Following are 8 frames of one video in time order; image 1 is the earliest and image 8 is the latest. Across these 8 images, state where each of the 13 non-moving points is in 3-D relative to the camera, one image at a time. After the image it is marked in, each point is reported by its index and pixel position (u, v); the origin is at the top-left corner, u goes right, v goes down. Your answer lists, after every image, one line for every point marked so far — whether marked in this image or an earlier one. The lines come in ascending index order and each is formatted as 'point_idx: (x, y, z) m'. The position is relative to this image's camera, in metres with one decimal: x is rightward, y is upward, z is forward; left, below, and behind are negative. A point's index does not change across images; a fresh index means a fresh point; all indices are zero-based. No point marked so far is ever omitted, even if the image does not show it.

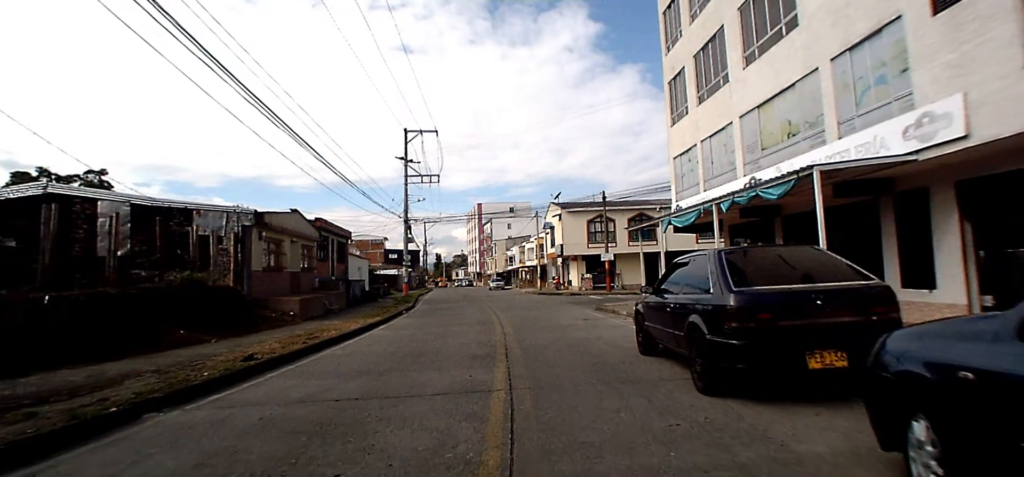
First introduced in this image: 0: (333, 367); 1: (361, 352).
0: (-3.3, -2.4, +7.5) m
1: (-3.4, -2.6, +9.1) m
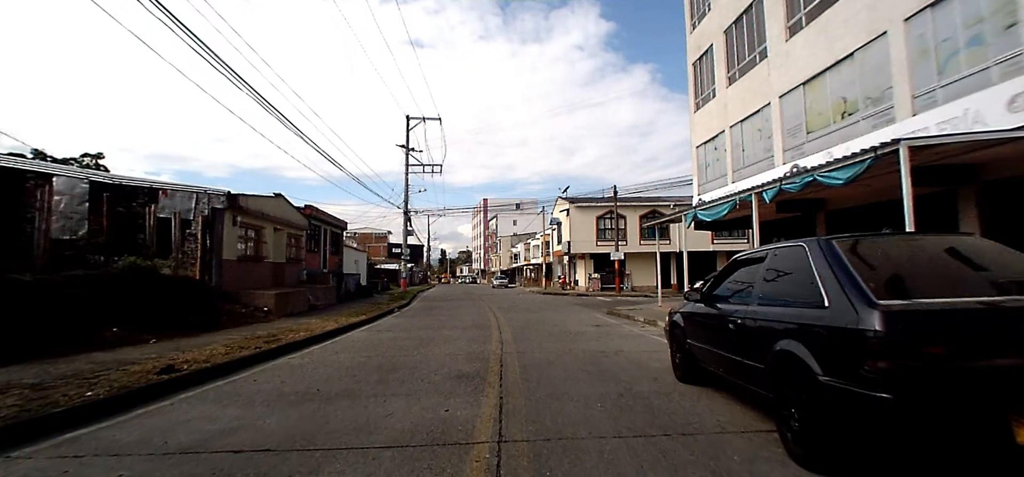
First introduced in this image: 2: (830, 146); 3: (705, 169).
0: (-3.4, -2.1, +5.7) m
1: (-3.4, -2.3, +7.4) m
2: (+8.9, +2.7, +11.2) m
3: (+8.4, +3.1, +17.5) m
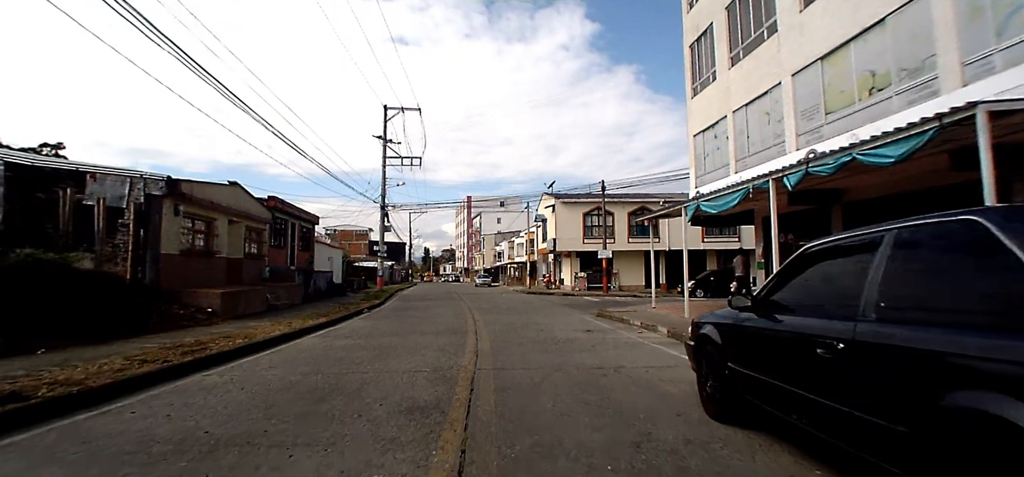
0: (-3.7, -1.9, +4.1) m
1: (-3.8, -2.1, +5.7) m
2: (+8.4, +2.8, +10.0) m
3: (+7.7, +3.2, +16.2) m
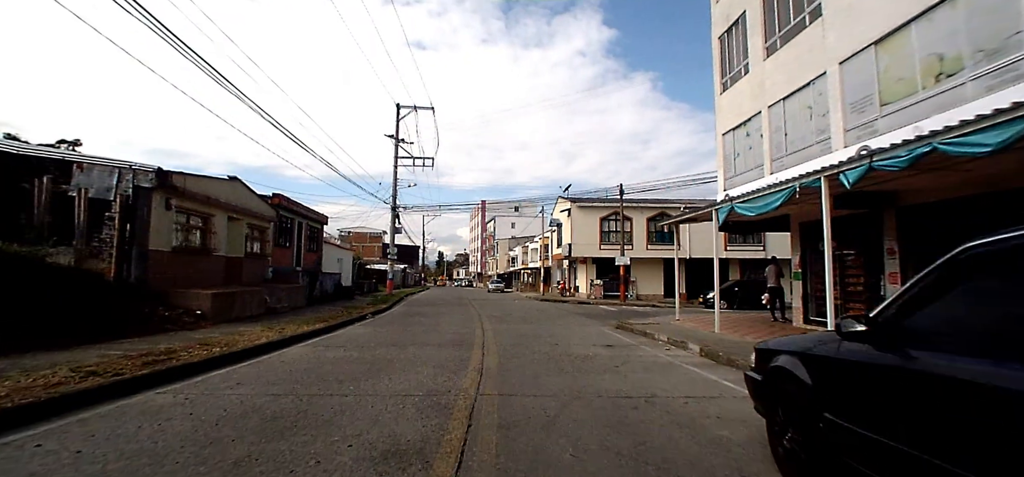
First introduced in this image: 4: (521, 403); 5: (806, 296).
0: (-3.7, -1.8, +3.1) m
1: (-3.7, -2.0, +4.8) m
2: (+8.7, +2.6, +8.7) m
3: (+8.2, +3.0, +14.9) m
4: (+0.1, -2.0, +4.8) m
5: (+9.8, -1.9, +13.3) m
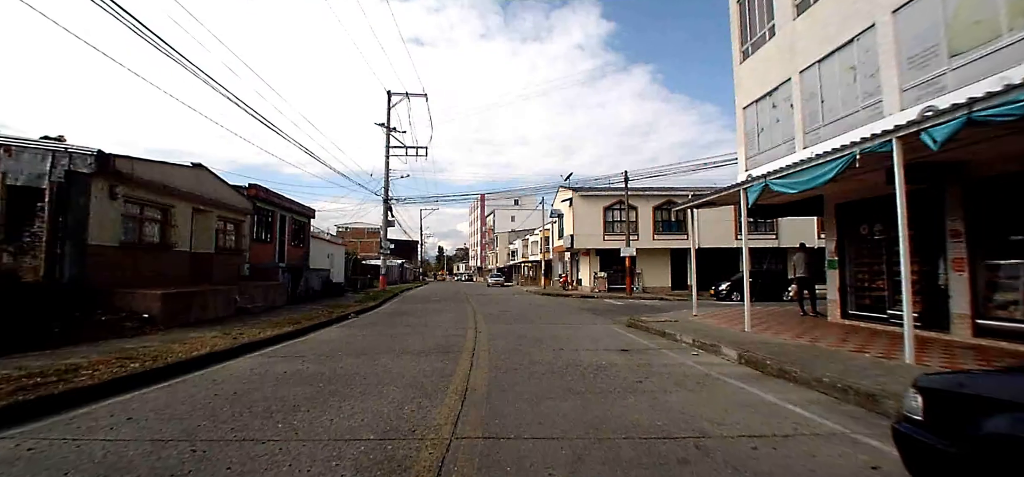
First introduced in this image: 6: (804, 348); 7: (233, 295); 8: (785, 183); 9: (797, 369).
0: (-3.7, -1.7, +1.6) m
1: (-3.8, -1.8, +3.3) m
2: (+8.6, +3.0, +7.0) m
3: (+8.1, +3.5, +13.3) m
4: (0.0, -1.7, +3.3) m
5: (+9.7, -1.4, +11.7) m
6: (+5.6, -2.1, +7.7) m
7: (-9.3, -1.9, +13.2) m
8: (+6.1, +1.2, +8.9) m
9: (+4.1, -1.9, +5.7) m
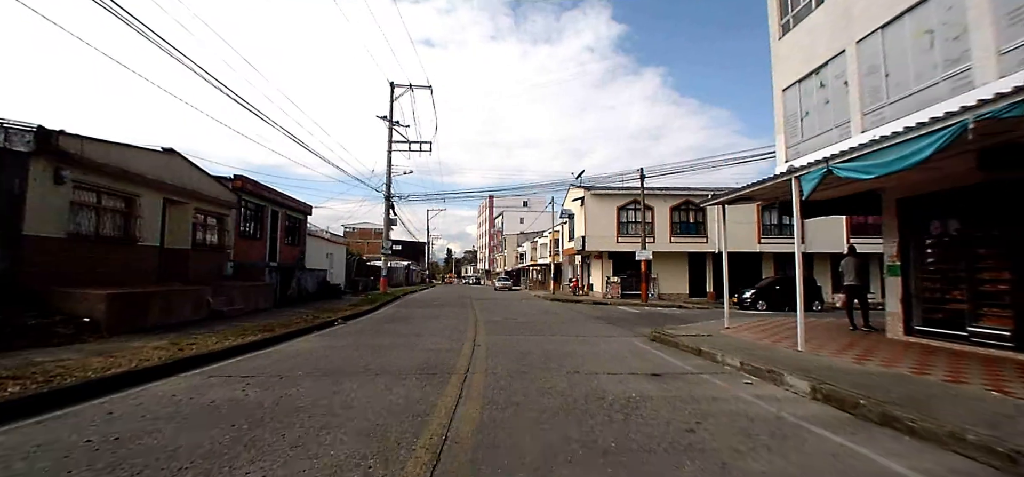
0: (-3.8, -1.5, +0.1) m
1: (-3.8, -1.6, +1.8) m
2: (+8.7, +3.0, +5.3) m
3: (+8.3, +3.4, +11.6) m
4: (0.0, -1.6, +1.7) m
5: (+9.8, -1.5, +9.9) m
6: (+5.6, -2.1, +6.0) m
7: (-9.1, -1.7, +11.8) m
8: (+6.2, +1.3, +7.2) m
9: (+4.1, -1.8, +4.1) m
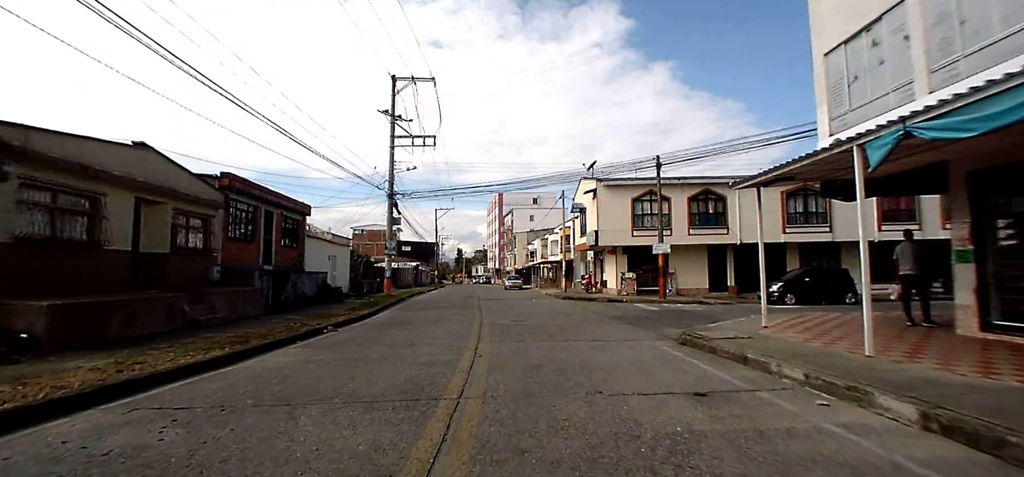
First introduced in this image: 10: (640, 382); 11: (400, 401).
0: (-4.0, -1.4, -1.1) m
1: (-3.9, -1.6, +0.6) m
2: (+8.6, +3.4, +3.8) m
3: (+8.3, +3.8, +10.1) m
4: (-0.1, -1.5, +0.4) m
5: (+9.9, -1.0, +8.4) m
6: (+5.7, -1.8, +4.5) m
7: (-8.9, -1.8, +10.8) m
8: (+6.2, +1.6, +5.7) m
9: (+4.1, -1.5, +2.7) m
10: (+1.7, -1.9, +5.4) m
11: (-1.3, -1.9, +4.8) m
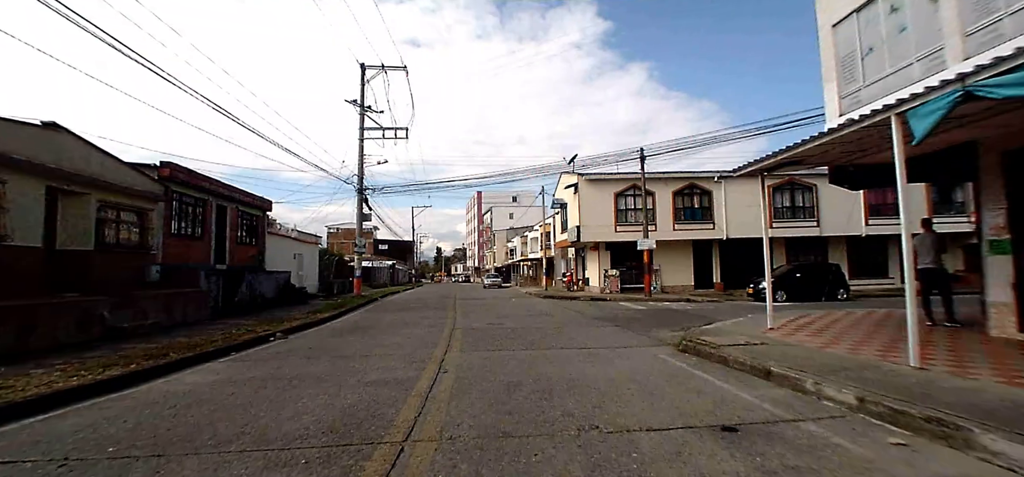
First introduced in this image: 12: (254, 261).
0: (-4.0, -1.3, -2.6) m
1: (-4.0, -1.5, -0.9) m
2: (+8.3, +3.6, +2.9) m
3: (+7.8, +4.0, +9.1) m
4: (-0.2, -1.3, -0.9) m
5: (+9.5, -0.8, +7.5) m
6: (+5.4, -1.6, +3.5) m
7: (-9.5, -1.6, +9.0) m
8: (+5.8, +1.8, +4.7) m
9: (+3.9, -1.4, +1.6) m
10: (+1.4, -1.7, +4.1) m
11: (-1.6, -1.8, +3.4) m
12: (-12.8, -1.1, +19.8) m
